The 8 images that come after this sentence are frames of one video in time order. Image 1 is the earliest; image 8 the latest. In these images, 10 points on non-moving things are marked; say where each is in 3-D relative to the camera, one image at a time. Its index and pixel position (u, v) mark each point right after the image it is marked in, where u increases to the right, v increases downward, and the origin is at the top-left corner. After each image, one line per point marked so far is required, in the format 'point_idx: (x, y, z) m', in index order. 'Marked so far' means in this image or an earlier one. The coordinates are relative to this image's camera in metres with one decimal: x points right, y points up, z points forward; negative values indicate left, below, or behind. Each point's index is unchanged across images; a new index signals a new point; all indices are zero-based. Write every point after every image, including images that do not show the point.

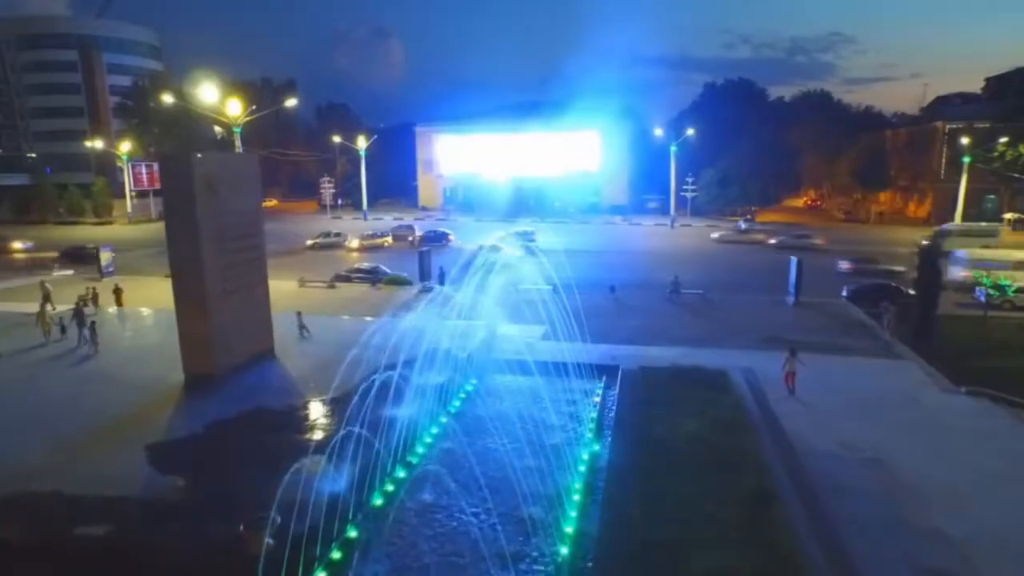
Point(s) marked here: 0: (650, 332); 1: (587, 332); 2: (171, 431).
0: (+4.1, -1.3, +17.8) m
1: (+2.1, -1.2, +17.9) m
2: (-6.1, -2.6, +10.7) m
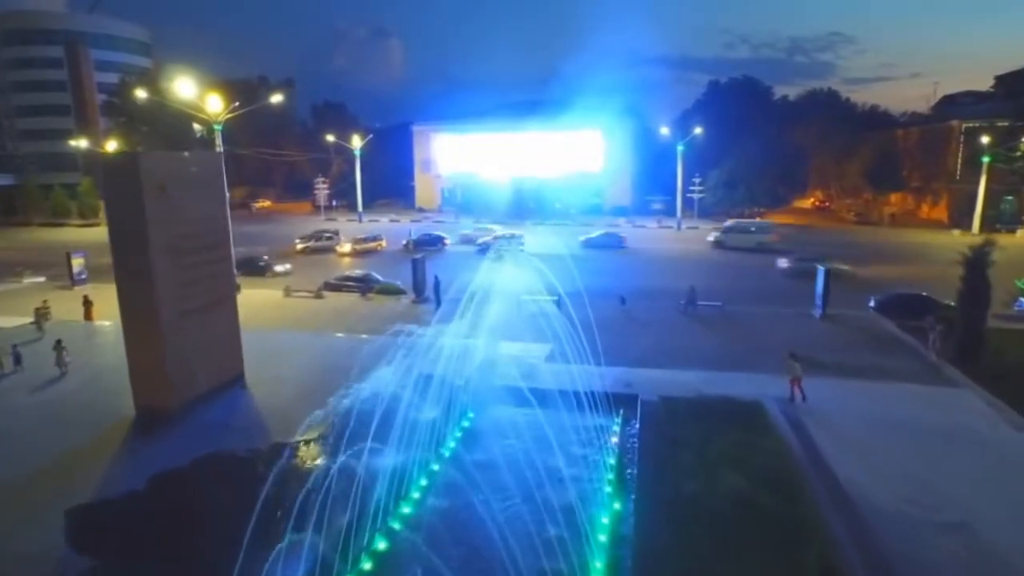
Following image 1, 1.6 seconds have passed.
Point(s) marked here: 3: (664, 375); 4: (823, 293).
0: (+4.2, -1.7, +16.0) m
1: (+2.2, -1.6, +16.2) m
2: (-6.0, -3.0, +8.9) m
3: (+3.6, -2.1, +14.1) m
4: (+10.0, -0.2, +19.3) m
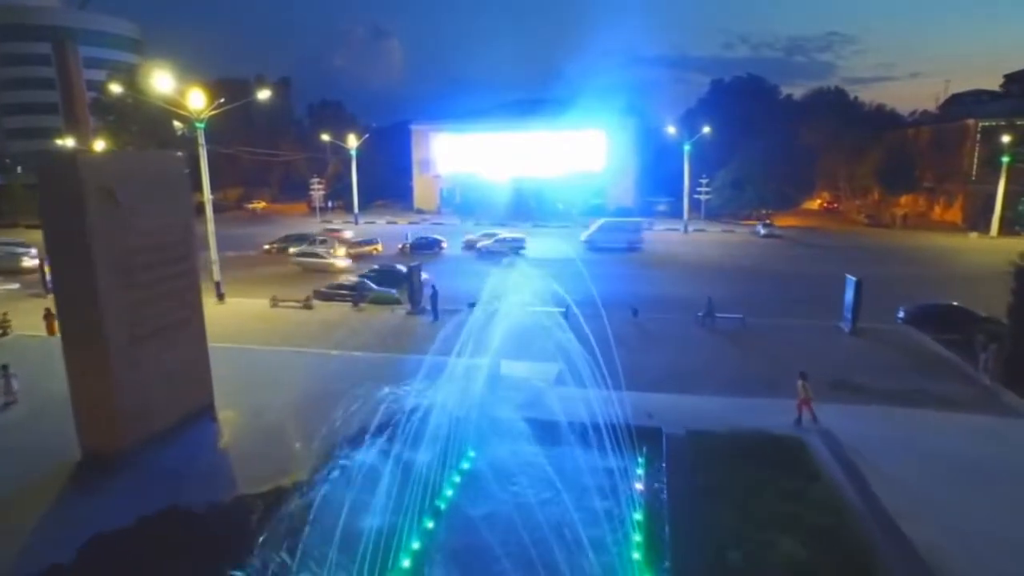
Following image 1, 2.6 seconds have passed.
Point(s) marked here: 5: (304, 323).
0: (+4.3, -2.0, +14.5) m
1: (+2.3, -2.0, +14.6) m
2: (-5.9, -3.3, +7.4) m
3: (+3.7, -2.4, +12.6) m
4: (+10.1, -0.5, +17.8) m
5: (-6.6, -1.1, +19.1) m
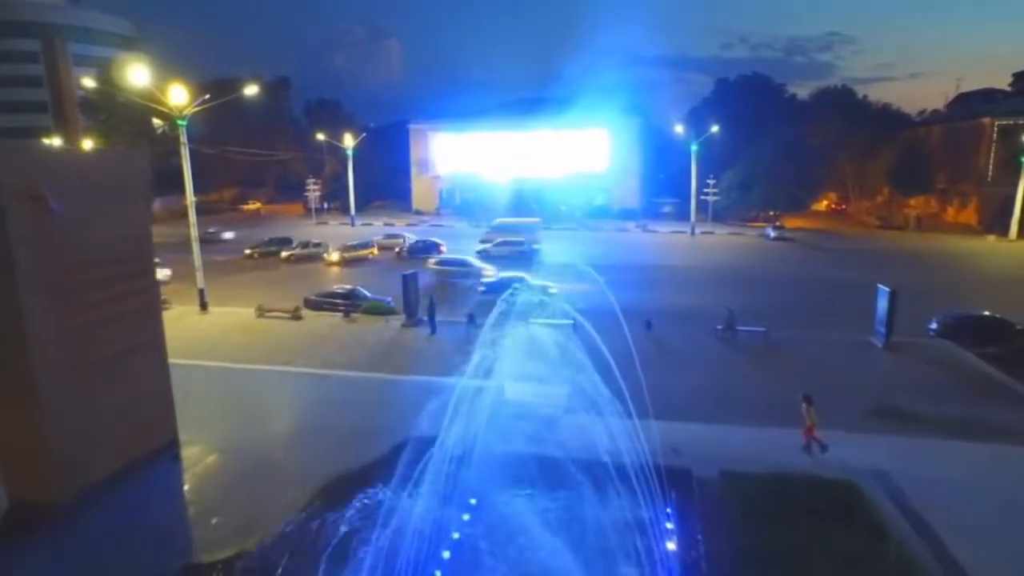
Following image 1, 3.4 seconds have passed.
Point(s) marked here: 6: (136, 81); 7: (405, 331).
0: (+4.4, -2.3, +13.1) m
1: (+2.4, -2.3, +13.2) m
2: (-5.8, -3.6, +5.9) m
3: (+3.8, -2.7, +11.2) m
4: (+10.2, -0.8, +16.3) m
5: (-6.5, -1.4, +17.7) m
6: (-11.4, +6.3, +18.2) m
7: (-3.1, -1.3, +17.8) m
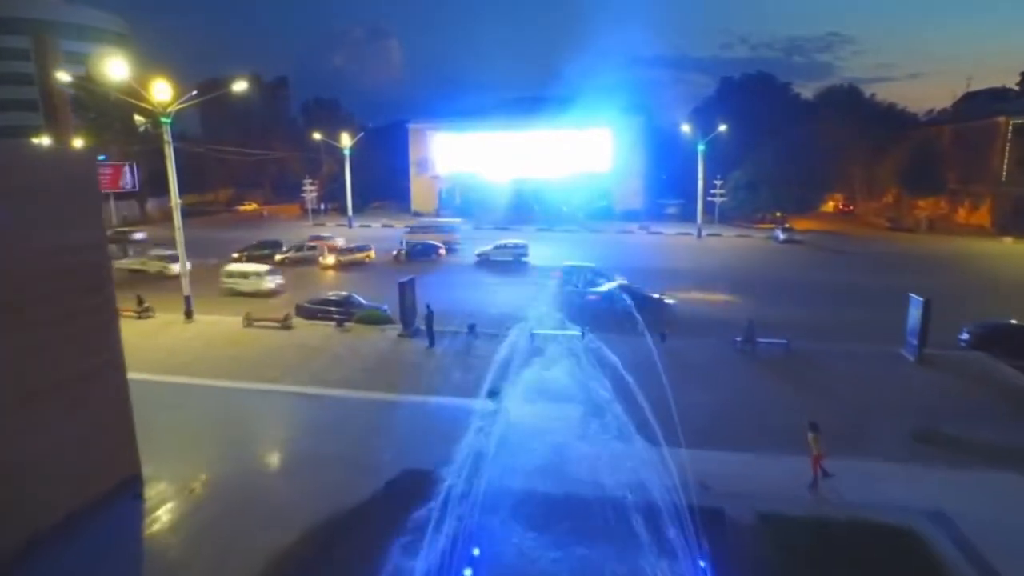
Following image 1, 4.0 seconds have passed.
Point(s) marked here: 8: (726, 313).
0: (+4.5, -2.6, +11.9) m
1: (+2.5, -2.5, +12.0) m
2: (-5.7, -3.8, +4.7) m
3: (+3.9, -2.9, +10.0) m
4: (+10.3, -1.0, +15.2) m
5: (-6.4, -1.7, +16.5) m
6: (-11.3, +6.1, +17.0) m
7: (-3.0, -1.5, +16.7) m
8: (+7.0, -0.8, +19.5) m
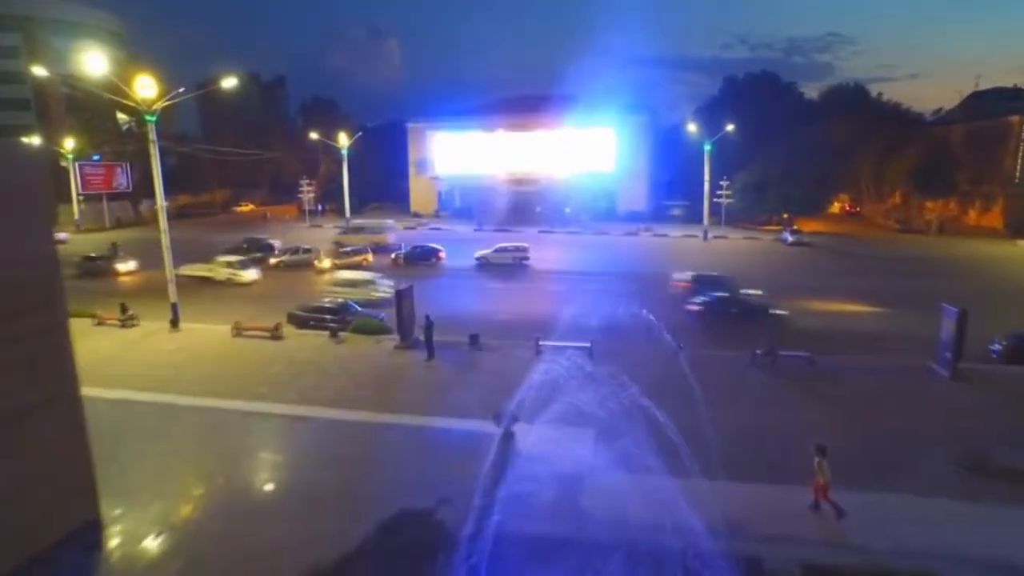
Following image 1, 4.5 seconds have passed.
0: (+4.6, -2.8, +10.9) m
1: (+2.6, -2.7, +11.0) m
2: (-5.5, -4.1, +3.7) m
3: (+4.0, -3.2, +9.0) m
4: (+10.4, -1.3, +14.2) m
5: (-6.3, -1.9, +15.5) m
6: (-11.2, +5.9, +16.0) m
7: (-2.9, -1.7, +15.6) m
8: (+7.1, -1.1, +18.5) m
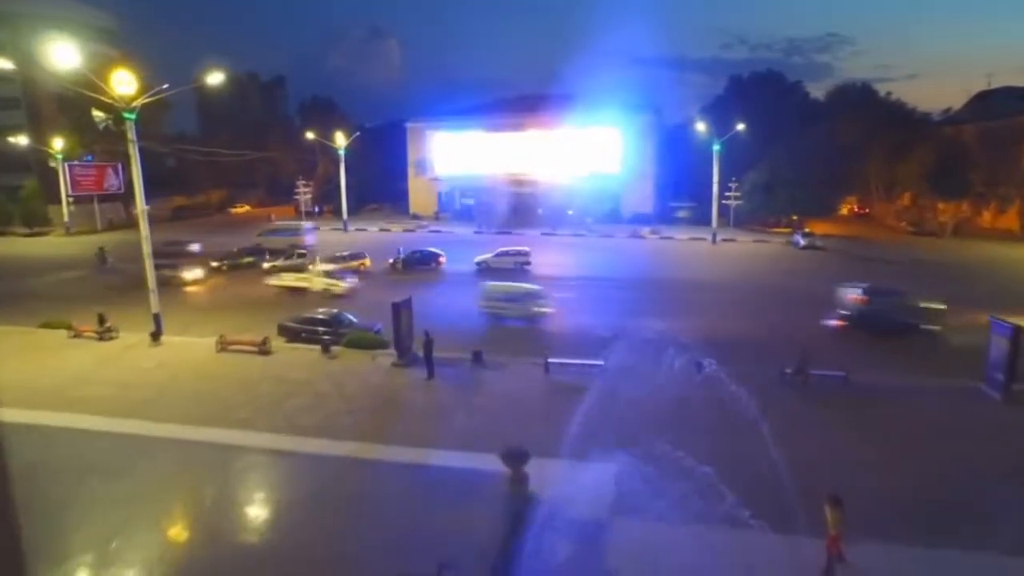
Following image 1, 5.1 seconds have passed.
0: (+4.8, -3.1, +9.6) m
1: (+2.8, -3.0, +9.7) m
2: (-5.4, -4.4, +2.4) m
3: (+4.2, -3.5, +7.7) m
4: (+10.6, -1.6, +12.9) m
5: (-6.1, -2.2, +14.2) m
6: (-11.0, +5.6, +14.7) m
7: (-2.7, -2.0, +14.3) m
8: (+7.3, -1.4, +17.2) m
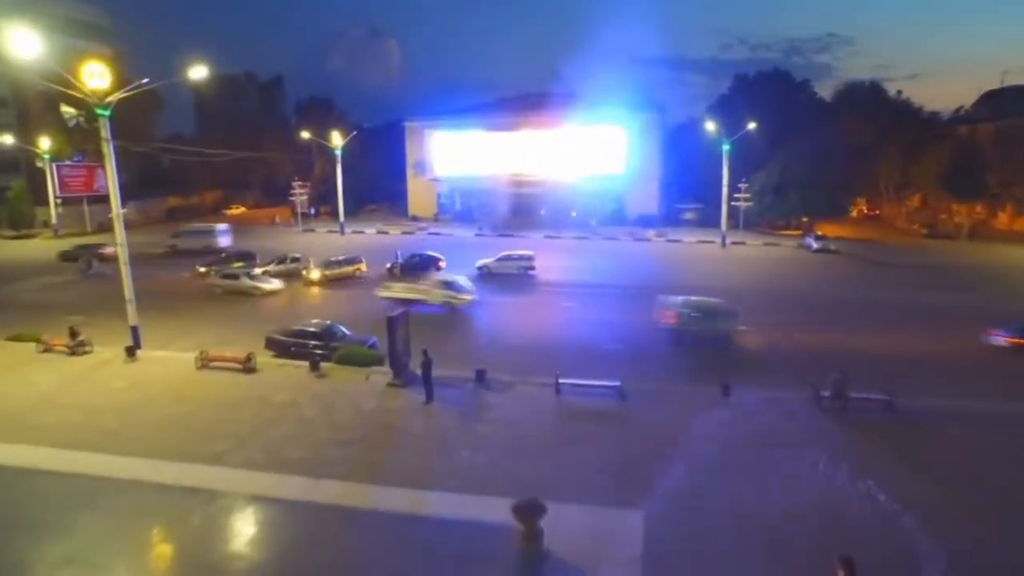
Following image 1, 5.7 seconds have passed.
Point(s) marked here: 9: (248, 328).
0: (+5.0, -3.4, +8.2) m
1: (+3.0, -3.3, +8.4) m
2: (-5.2, -4.7, +1.1) m
3: (+4.4, -3.8, +6.3) m
4: (+10.8, -1.9, +11.5) m
5: (-5.9, -2.5, +12.8) m
6: (-10.9, +5.3, +13.4) m
7: (-2.6, -2.3, +13.0) m
8: (+7.4, -1.7, +15.9) m
9: (-8.7, -1.3, +19.6) m
